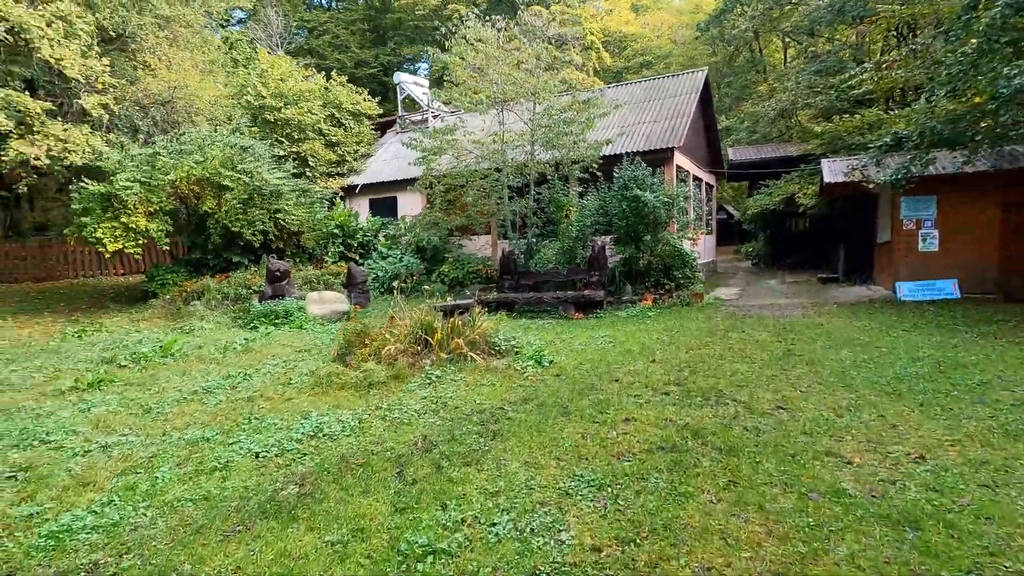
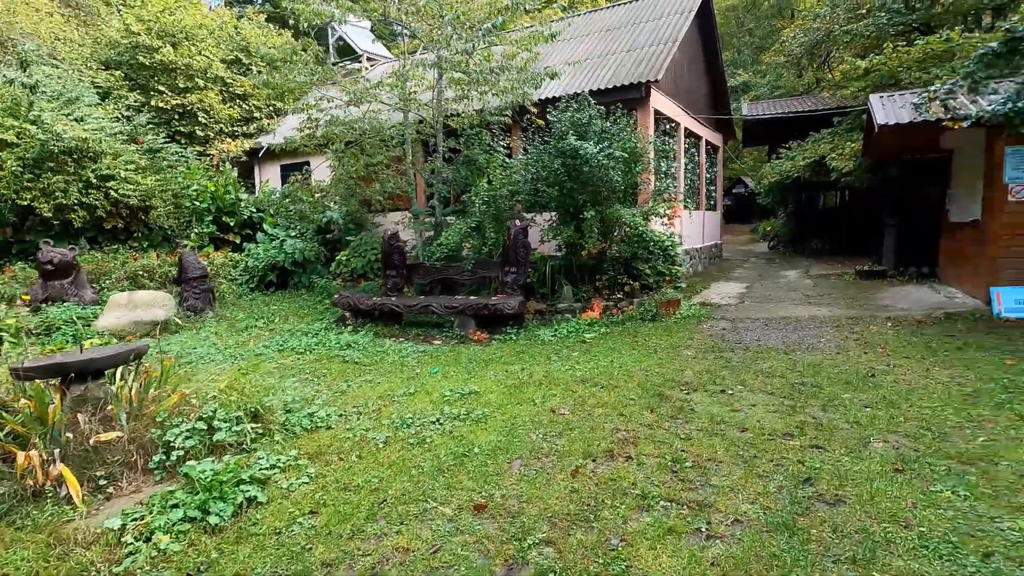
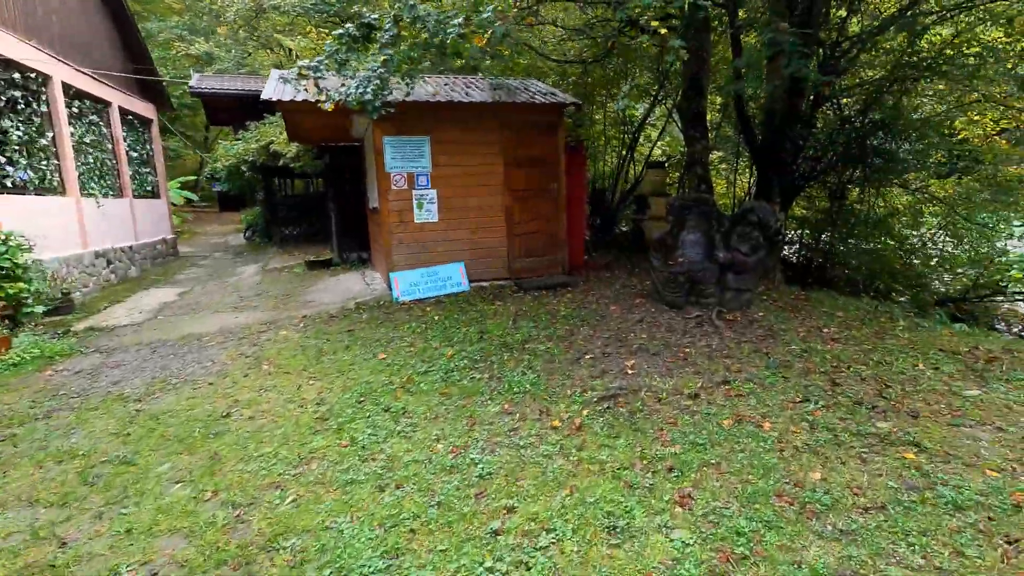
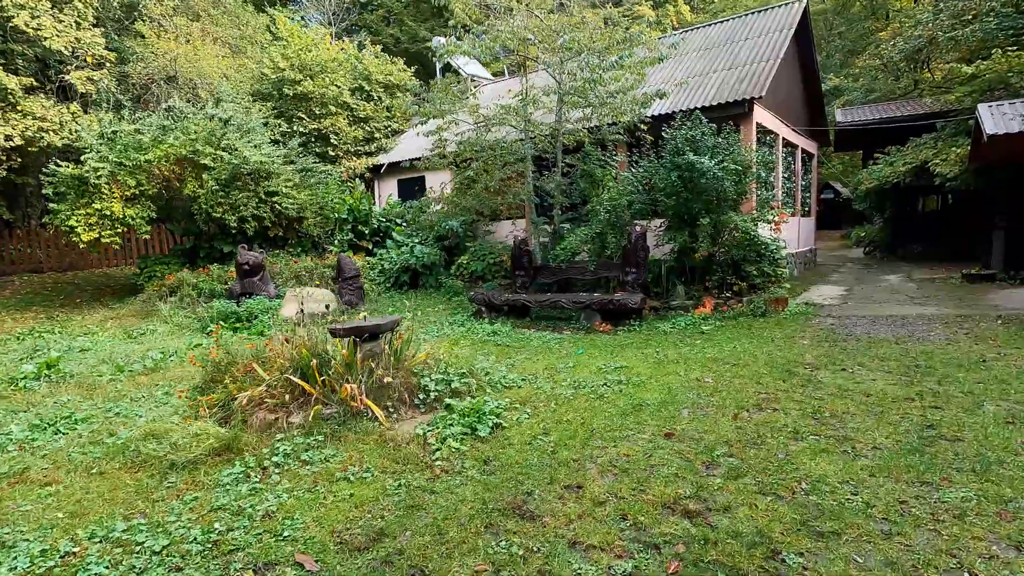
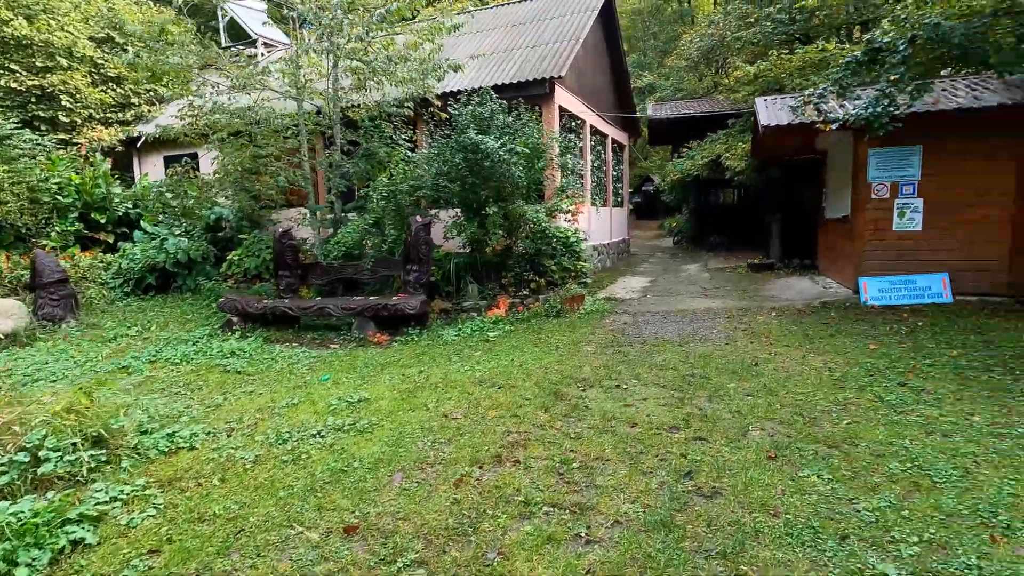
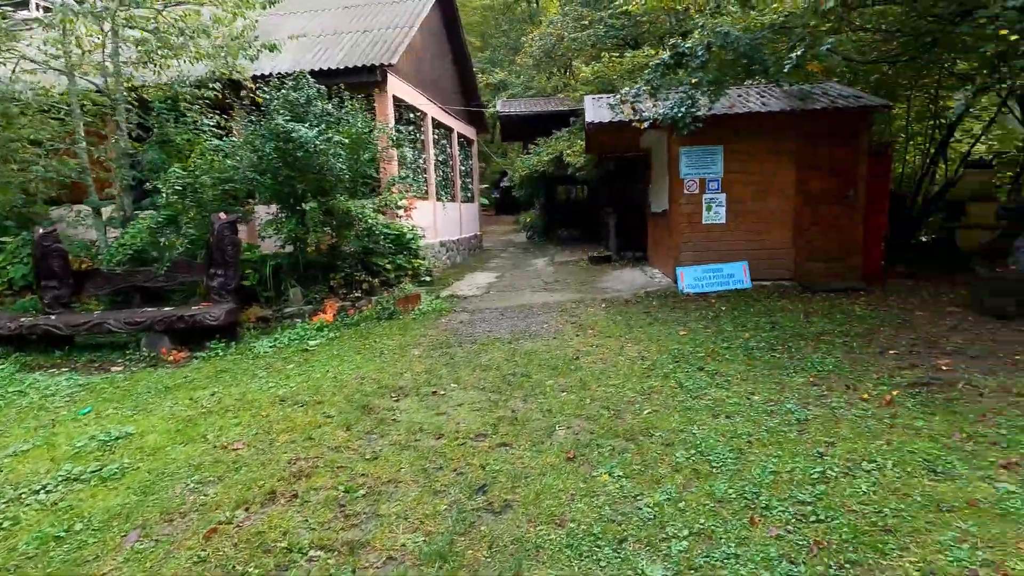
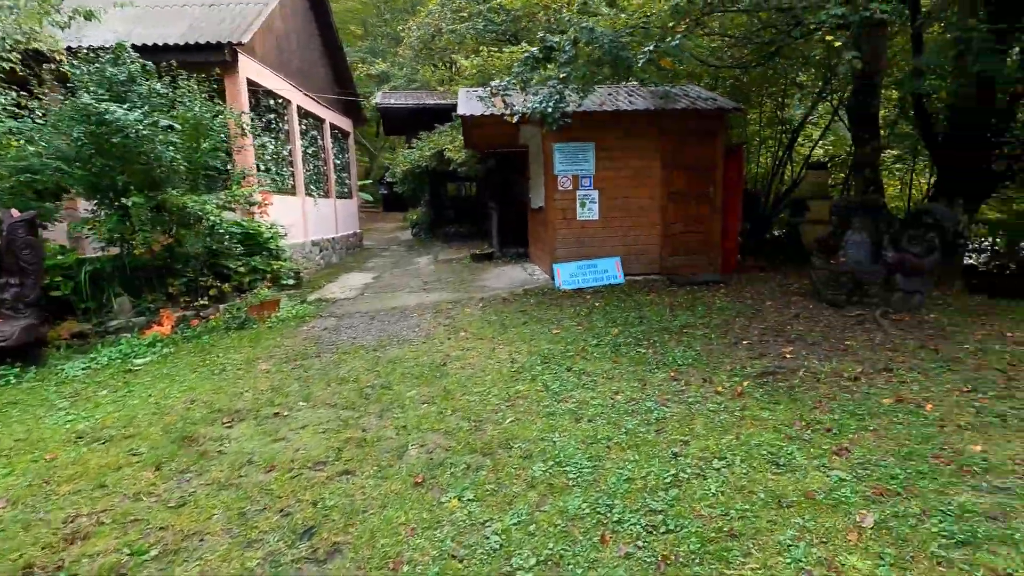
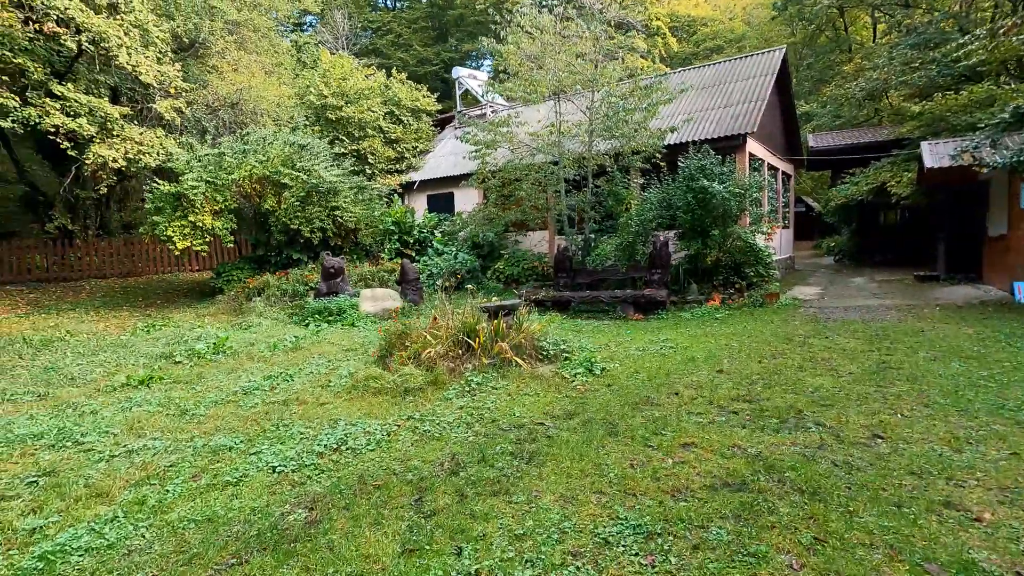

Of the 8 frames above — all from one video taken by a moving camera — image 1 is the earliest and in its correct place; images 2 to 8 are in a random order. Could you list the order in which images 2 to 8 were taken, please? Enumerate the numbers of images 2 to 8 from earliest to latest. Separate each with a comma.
8, 4, 2, 5, 6, 7, 3
